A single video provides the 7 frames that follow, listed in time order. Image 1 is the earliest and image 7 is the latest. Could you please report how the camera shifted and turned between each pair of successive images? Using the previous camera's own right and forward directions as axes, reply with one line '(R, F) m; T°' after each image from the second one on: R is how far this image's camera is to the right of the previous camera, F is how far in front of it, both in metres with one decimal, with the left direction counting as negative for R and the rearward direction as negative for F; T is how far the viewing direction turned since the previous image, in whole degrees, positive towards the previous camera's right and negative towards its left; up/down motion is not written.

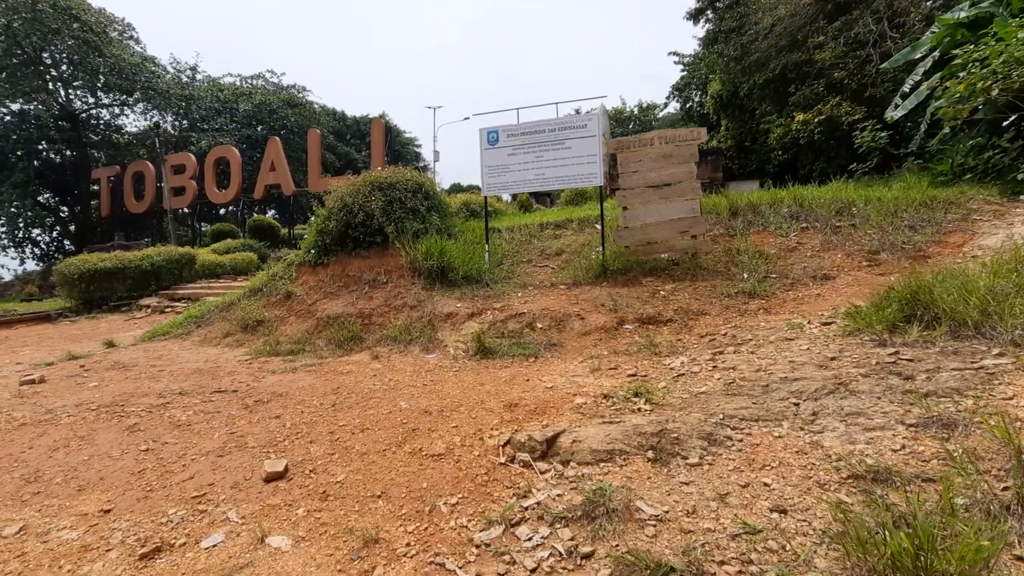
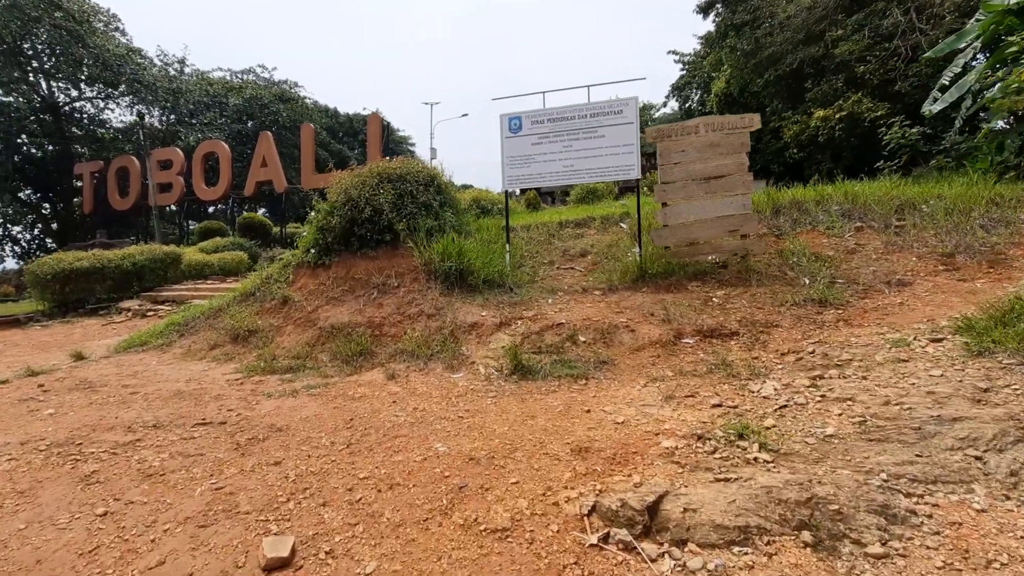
(-0.4, +0.8) m; +1°
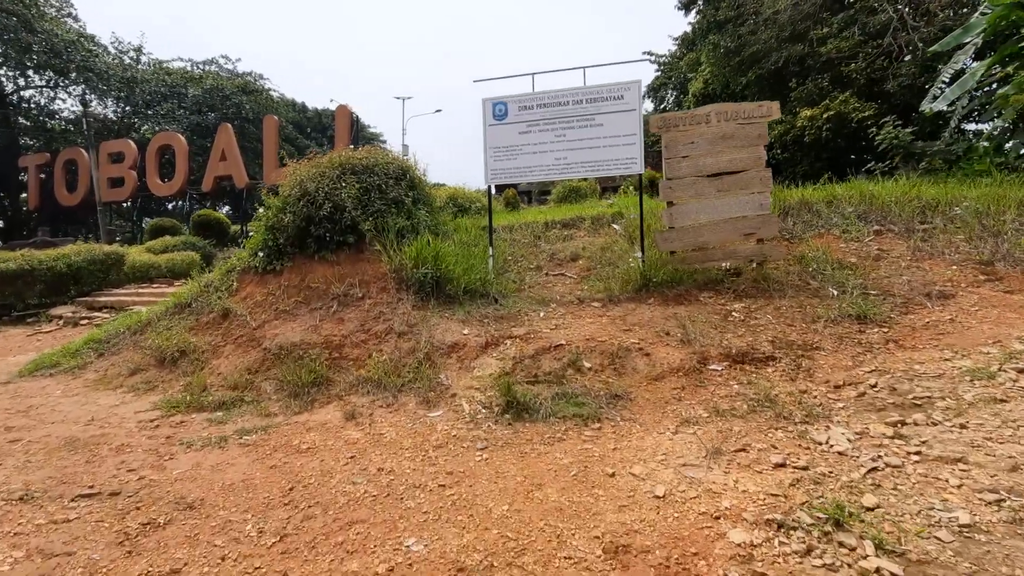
(-0.1, +0.8) m; +3°
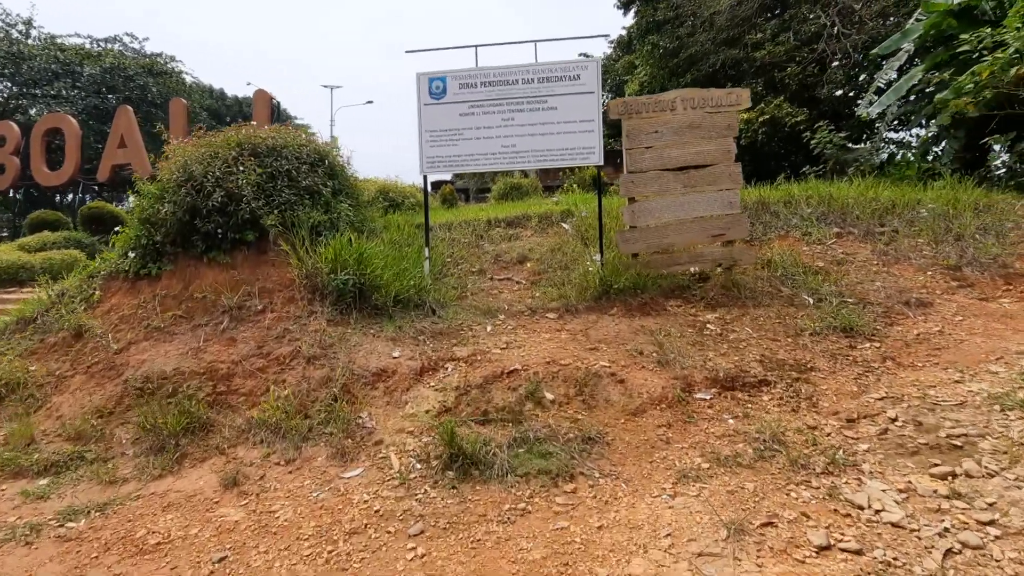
(0.0, +0.8) m; +7°
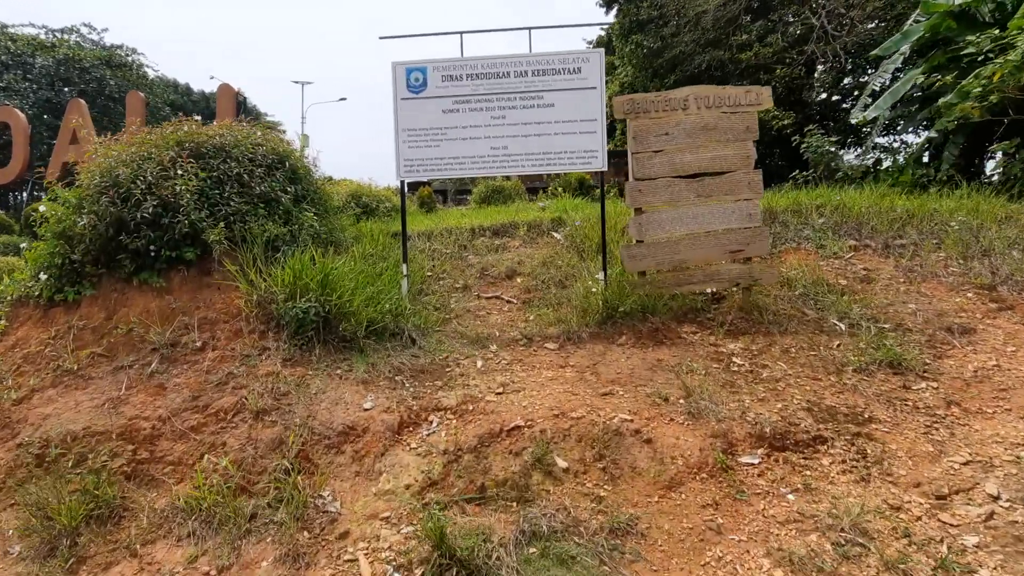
(-0.1, +0.6) m; +3°
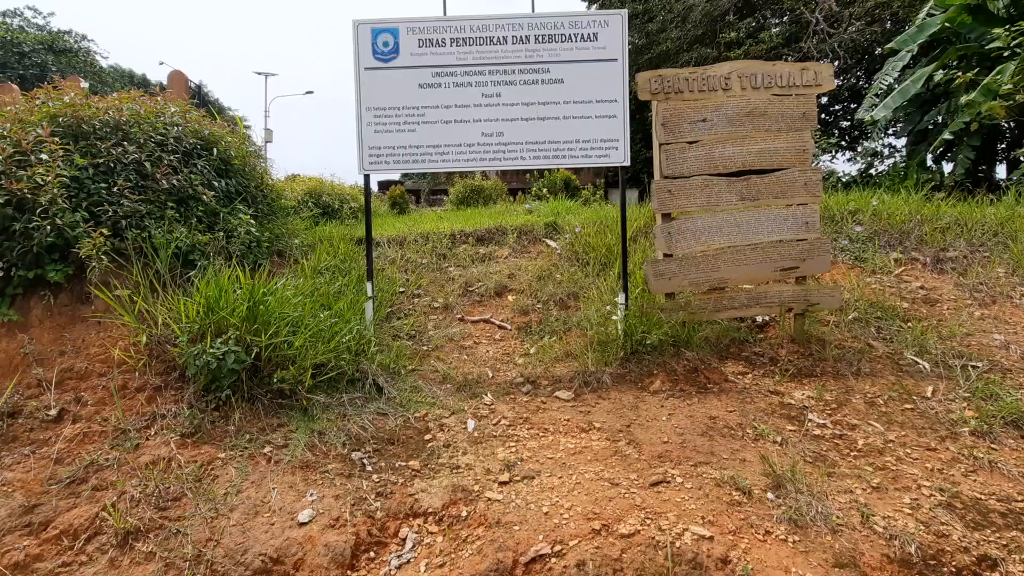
(-0.1, +0.9) m; +3°
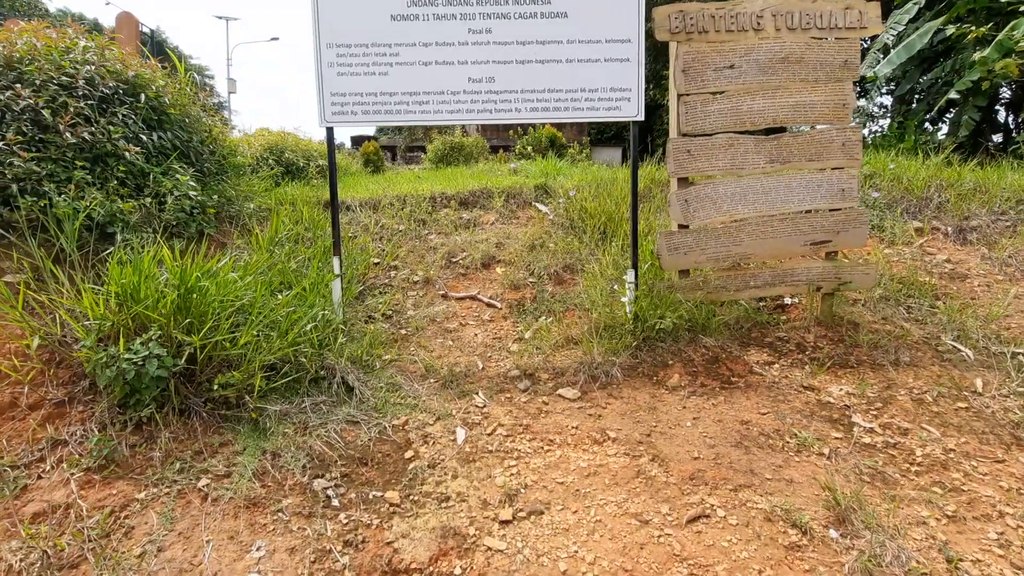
(-0.1, +0.5) m; +2°
